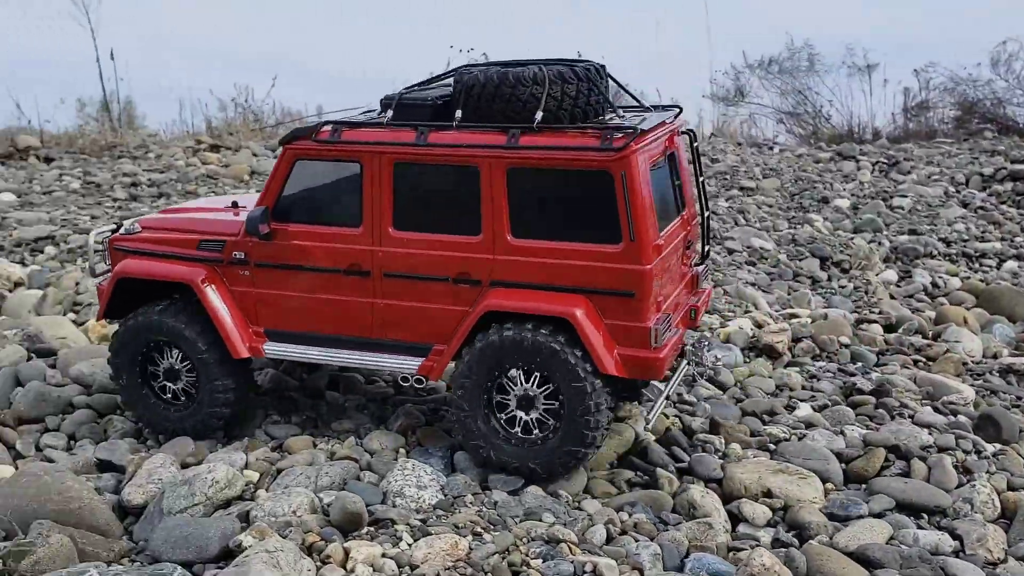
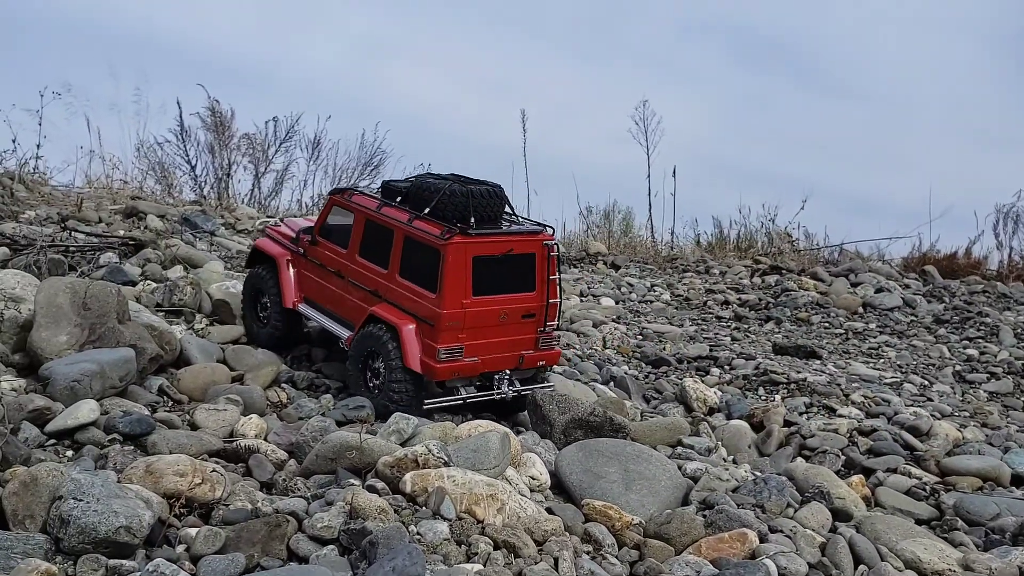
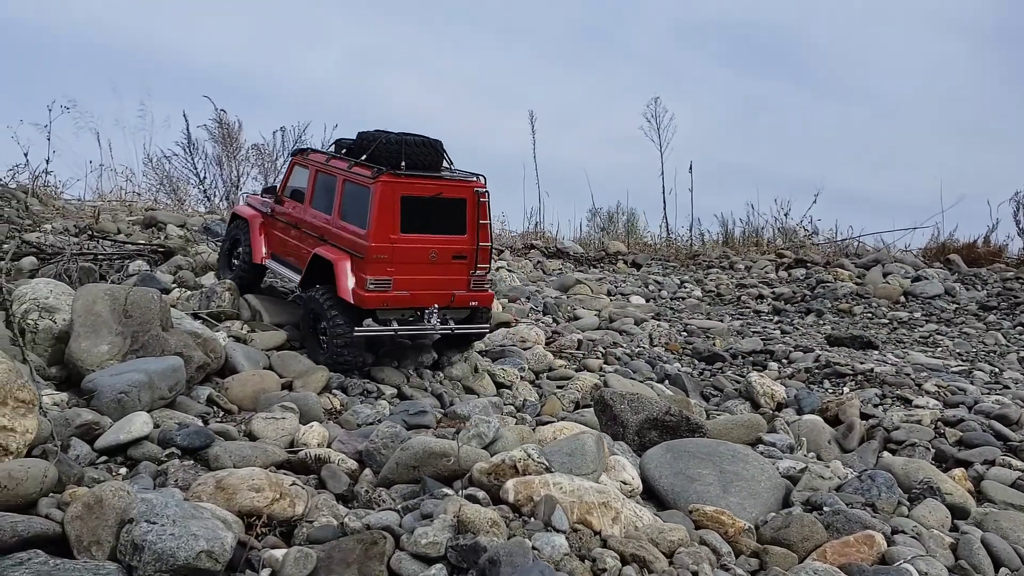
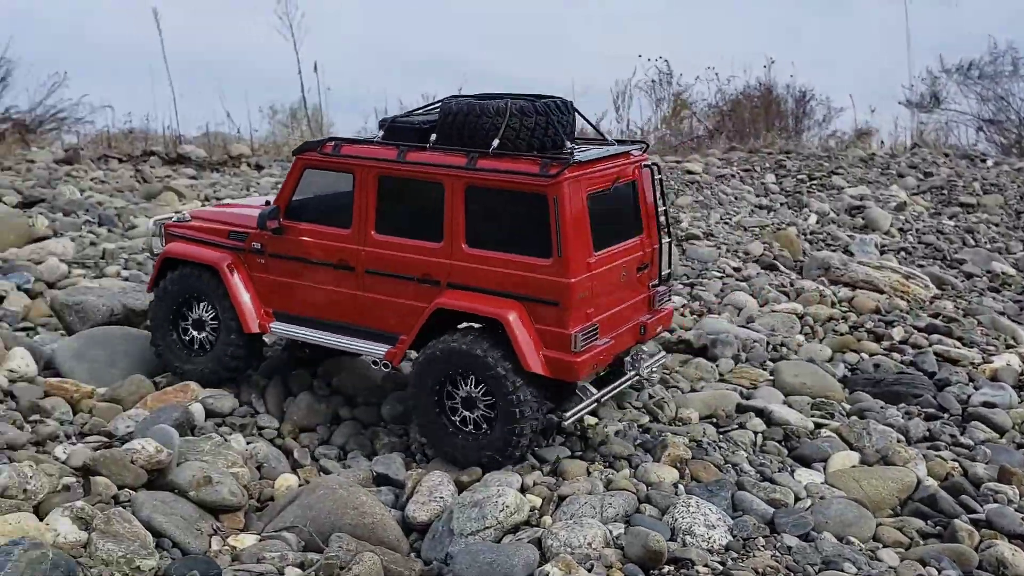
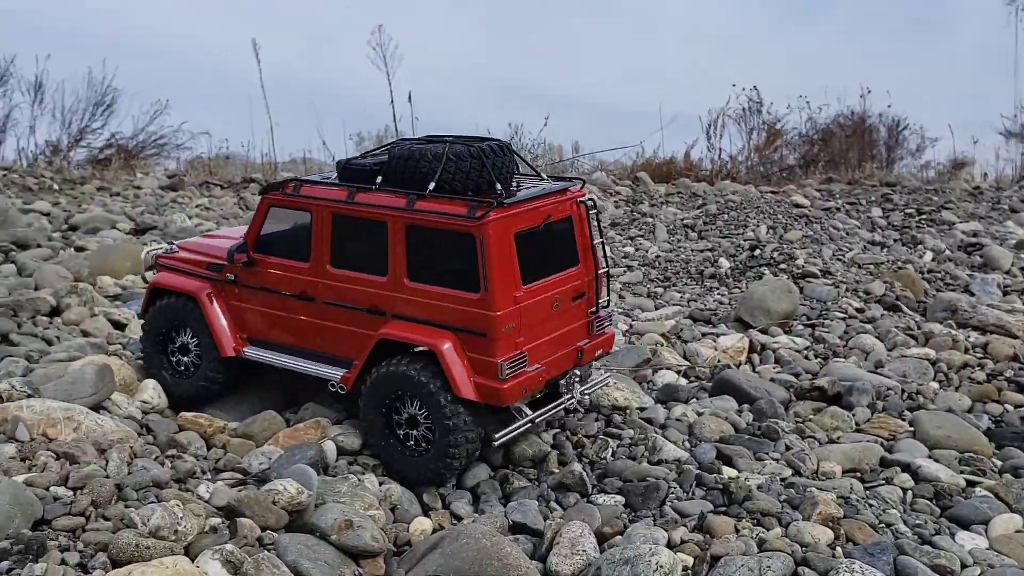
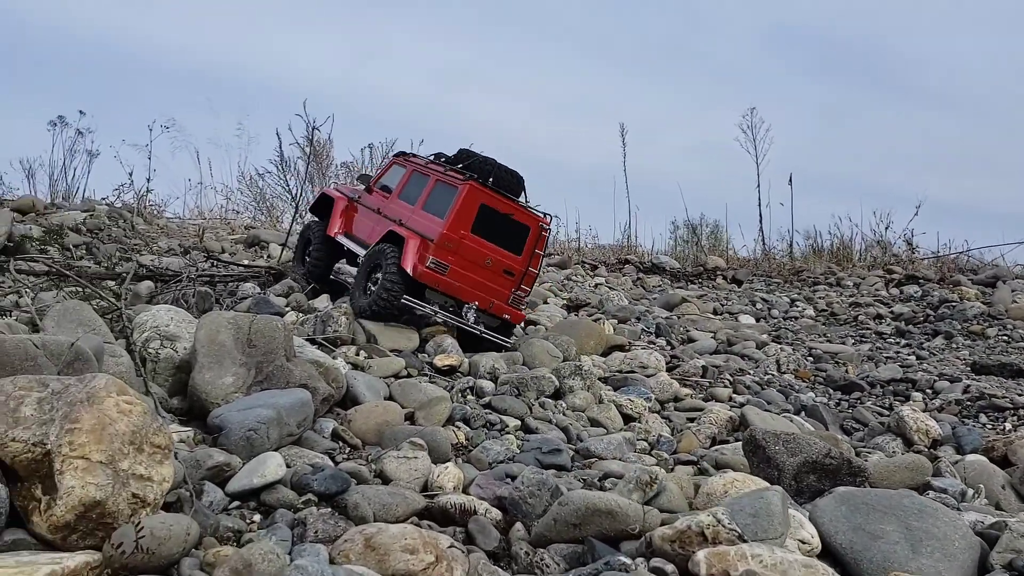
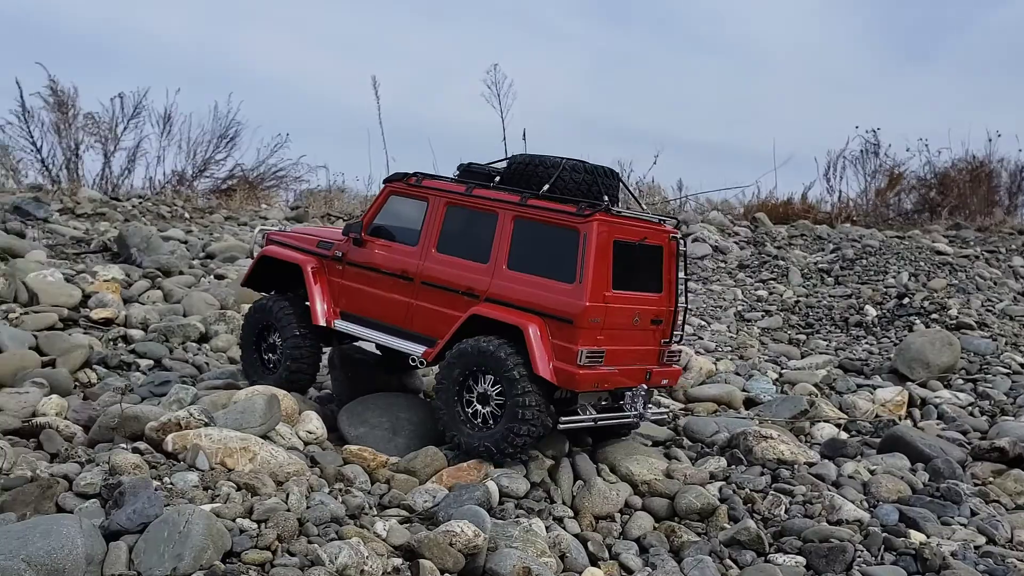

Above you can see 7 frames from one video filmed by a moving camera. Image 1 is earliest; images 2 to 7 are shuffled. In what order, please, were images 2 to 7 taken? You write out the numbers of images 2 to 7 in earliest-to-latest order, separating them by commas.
4, 5, 7, 2, 3, 6
